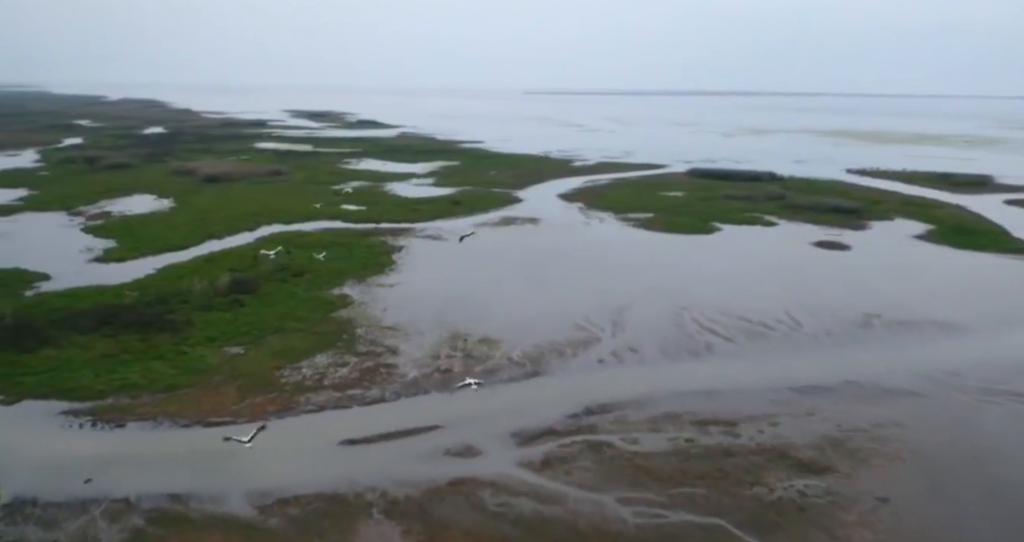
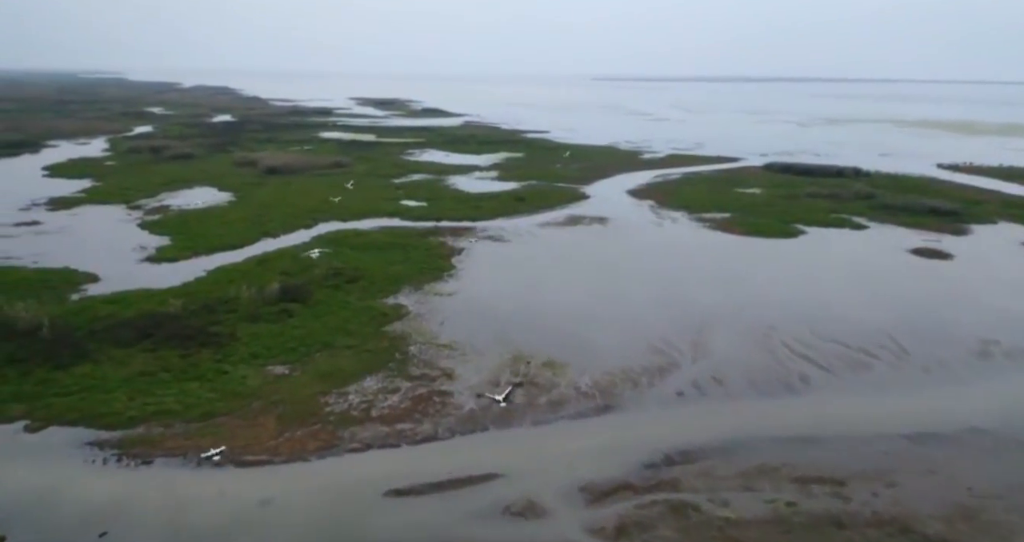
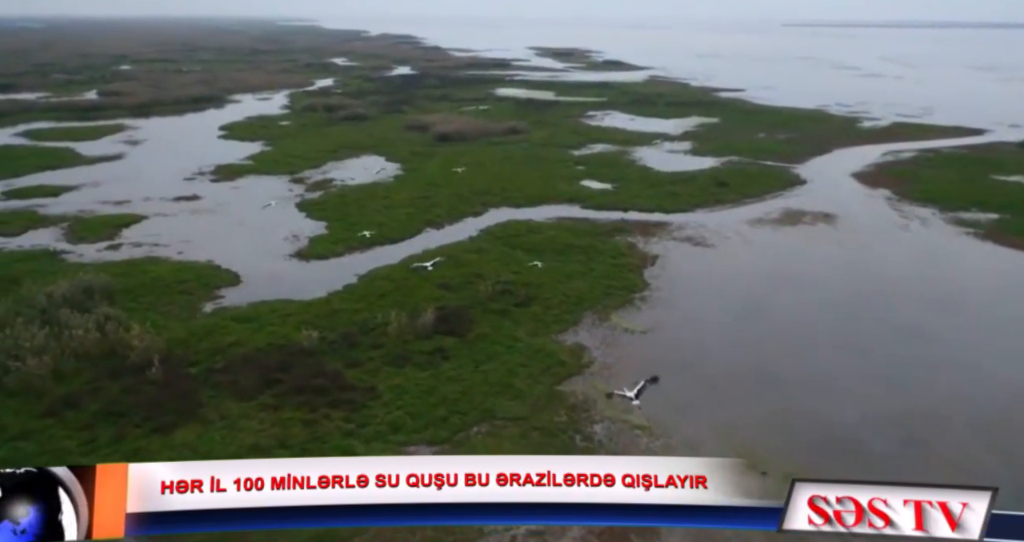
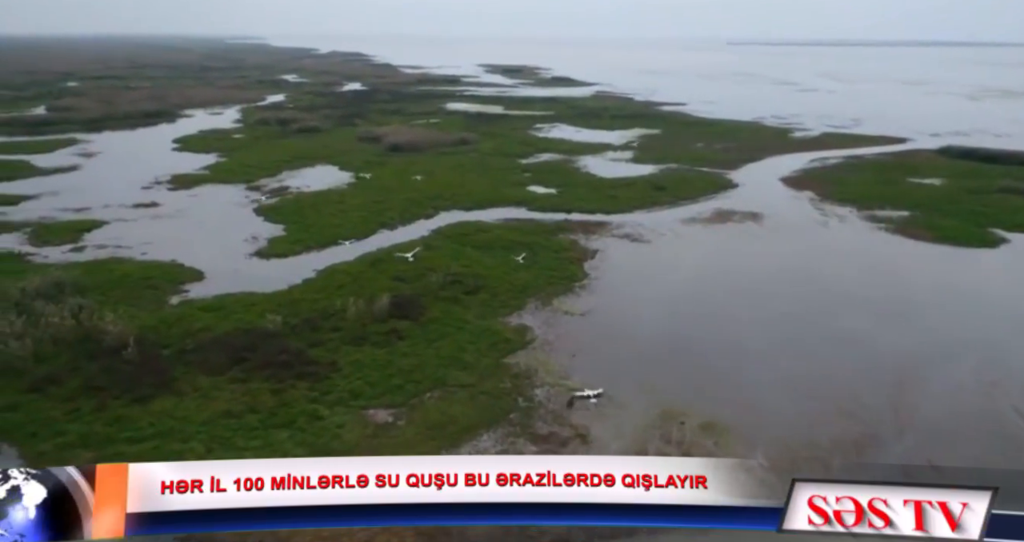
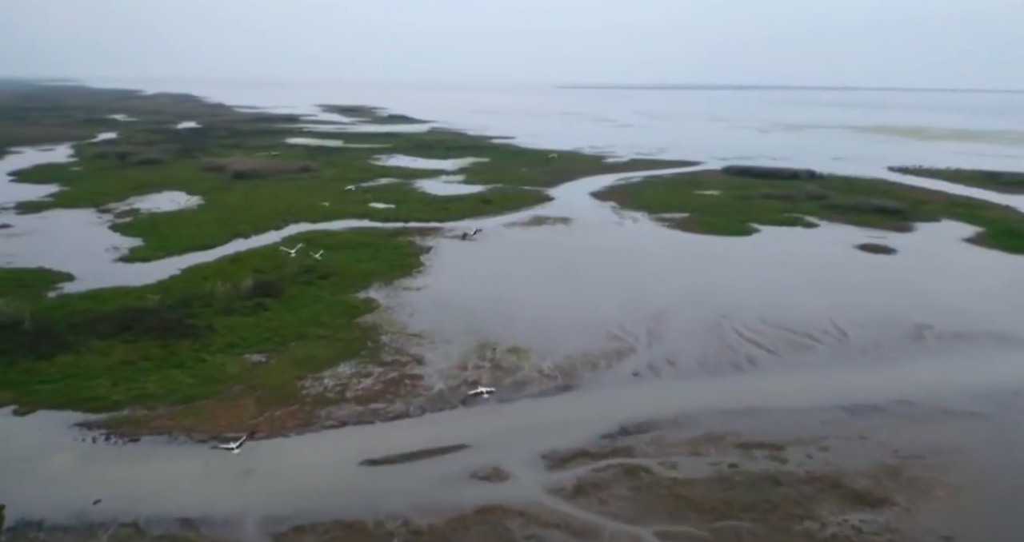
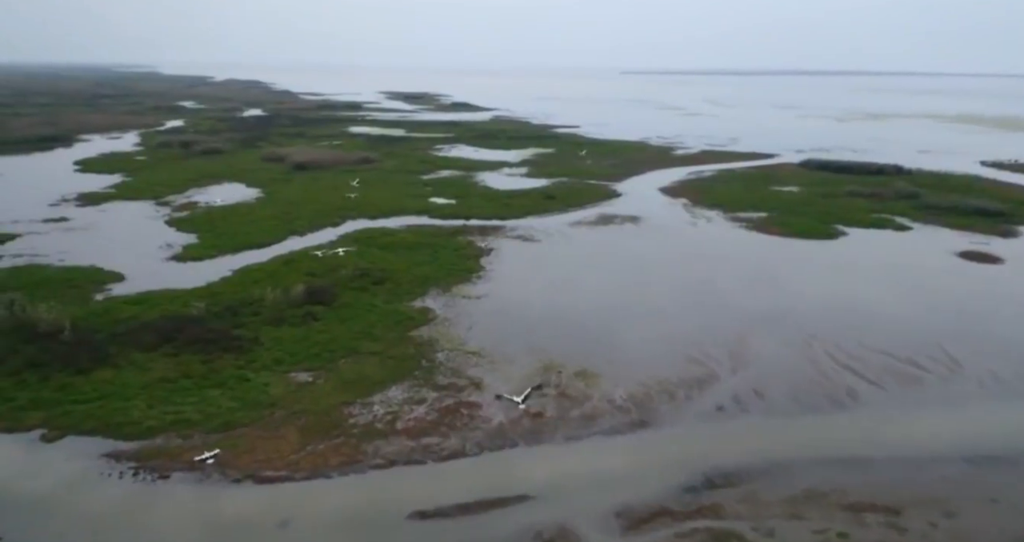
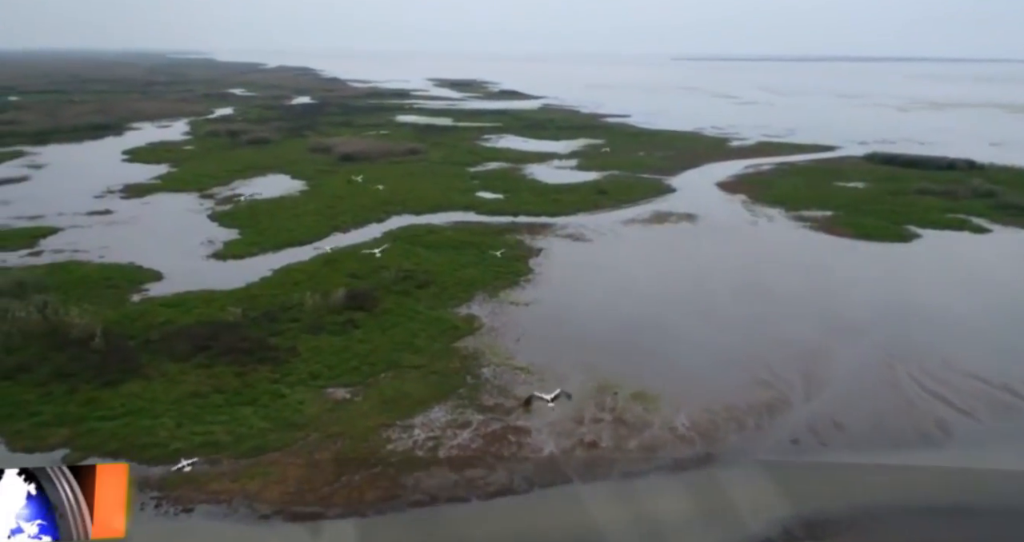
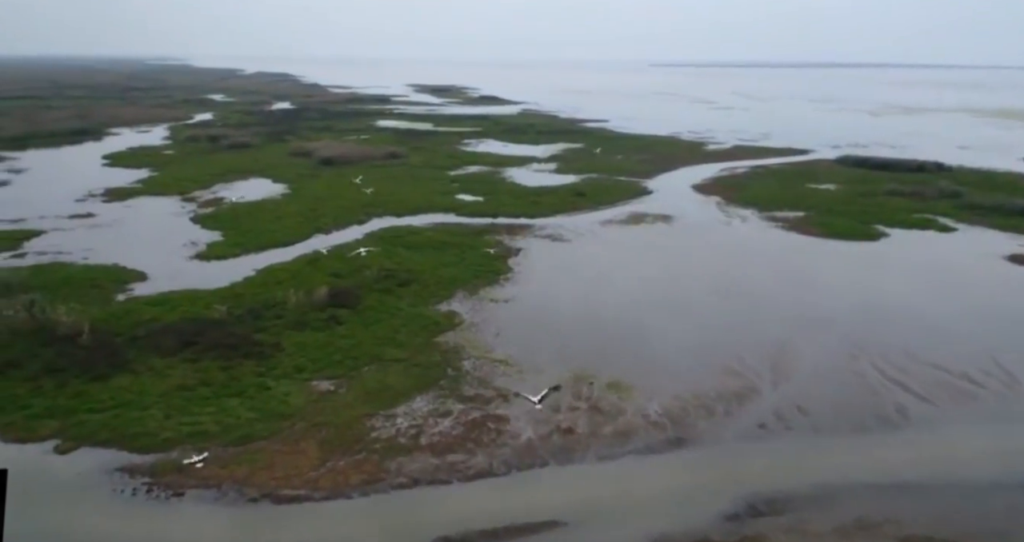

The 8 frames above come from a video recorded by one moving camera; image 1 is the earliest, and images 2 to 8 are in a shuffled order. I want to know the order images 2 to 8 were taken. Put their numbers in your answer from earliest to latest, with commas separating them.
5, 2, 6, 8, 7, 4, 3
